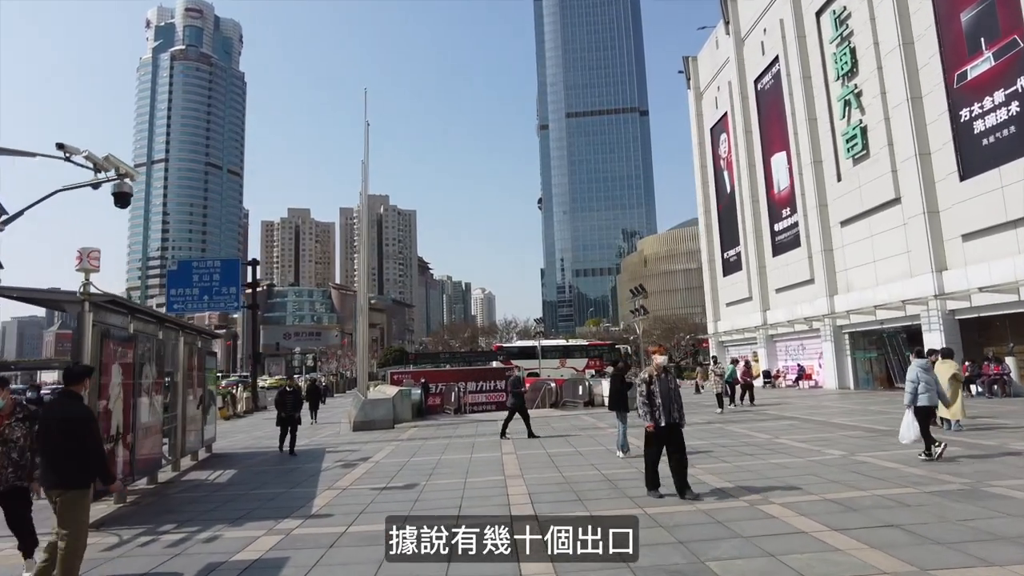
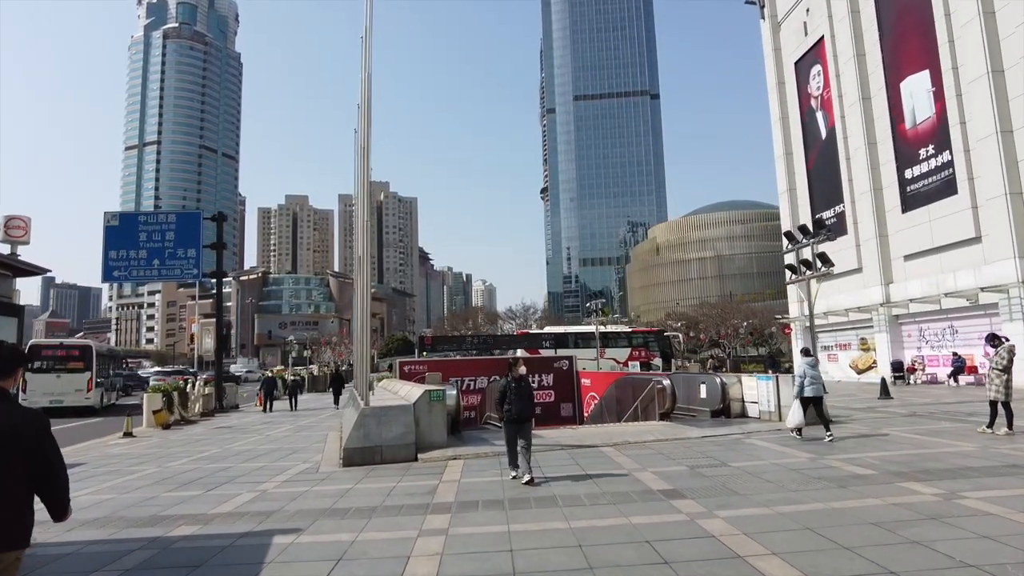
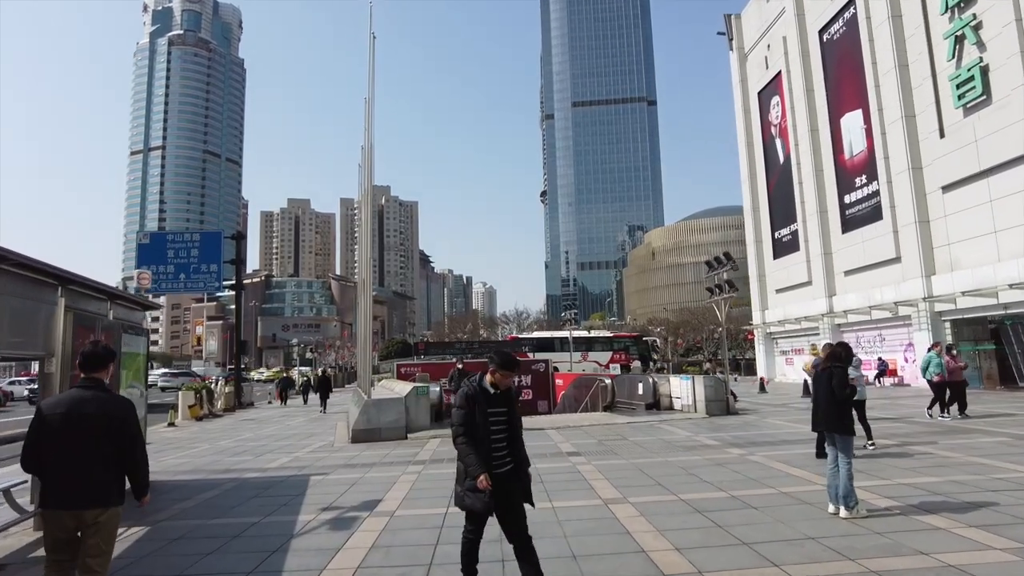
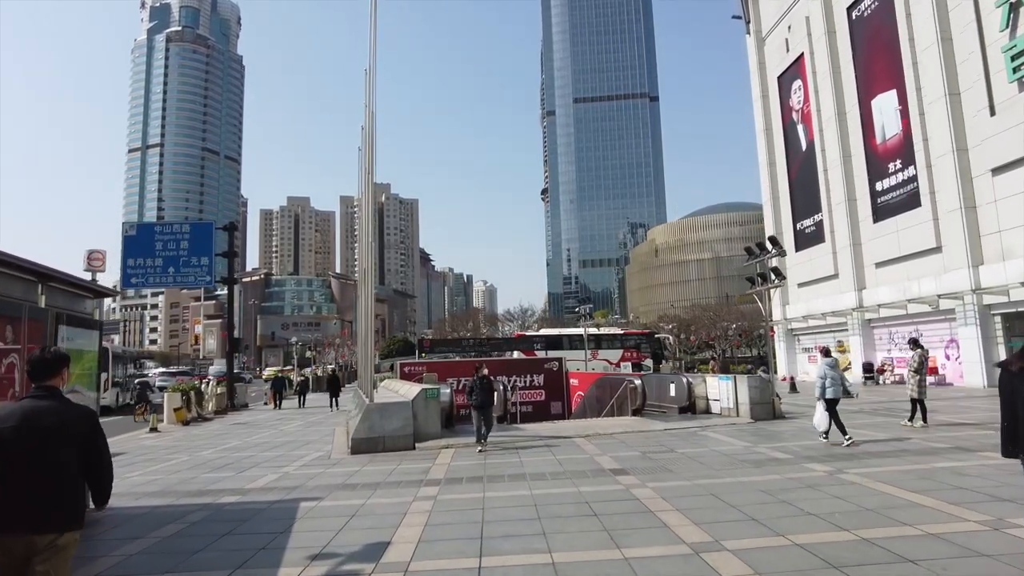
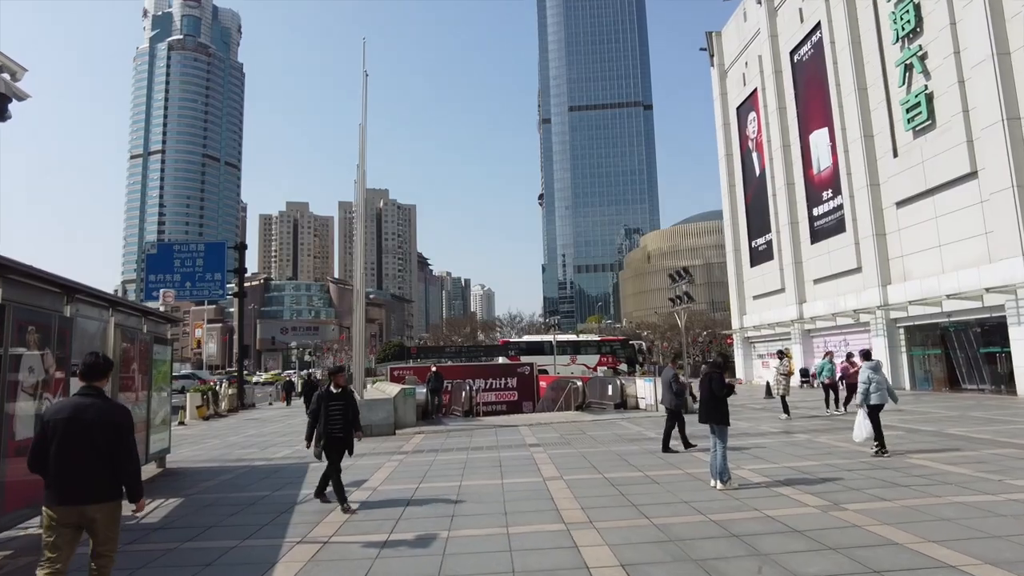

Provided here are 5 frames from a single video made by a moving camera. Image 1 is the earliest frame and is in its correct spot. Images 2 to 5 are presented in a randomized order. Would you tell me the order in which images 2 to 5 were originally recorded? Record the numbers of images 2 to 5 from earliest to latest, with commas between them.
5, 3, 4, 2
